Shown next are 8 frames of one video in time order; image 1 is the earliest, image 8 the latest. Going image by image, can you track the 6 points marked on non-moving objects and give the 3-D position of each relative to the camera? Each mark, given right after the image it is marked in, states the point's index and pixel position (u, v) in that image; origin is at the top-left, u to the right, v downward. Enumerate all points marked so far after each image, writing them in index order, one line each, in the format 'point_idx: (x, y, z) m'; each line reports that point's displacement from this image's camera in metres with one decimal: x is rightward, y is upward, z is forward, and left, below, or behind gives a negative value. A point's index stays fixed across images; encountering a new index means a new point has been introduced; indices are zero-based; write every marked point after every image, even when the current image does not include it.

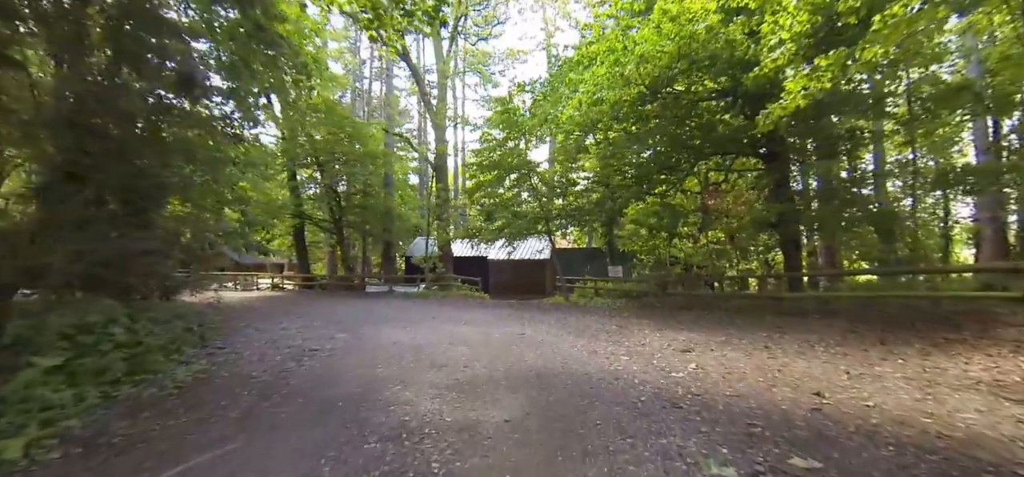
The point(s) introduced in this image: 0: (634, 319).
0: (+2.6, -1.7, +8.5) m
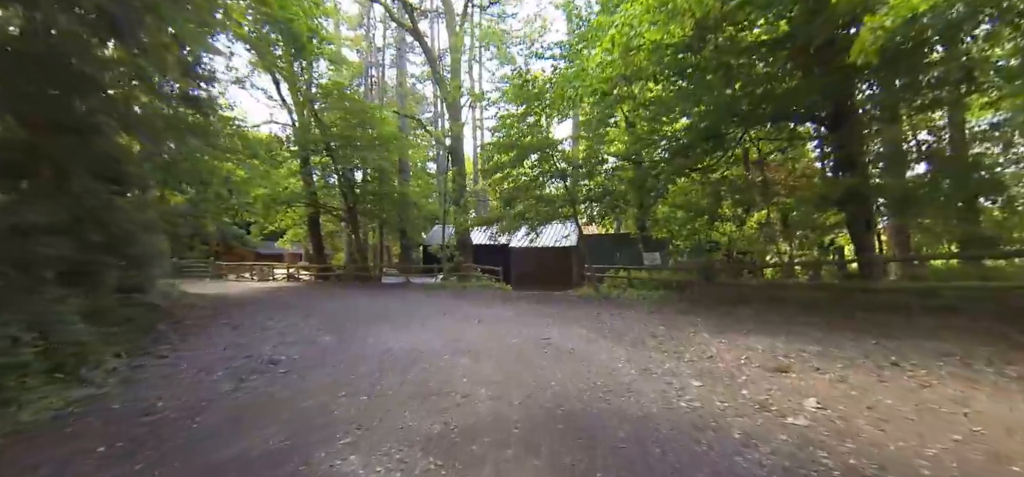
0: (+2.9, -1.4, +7.0) m
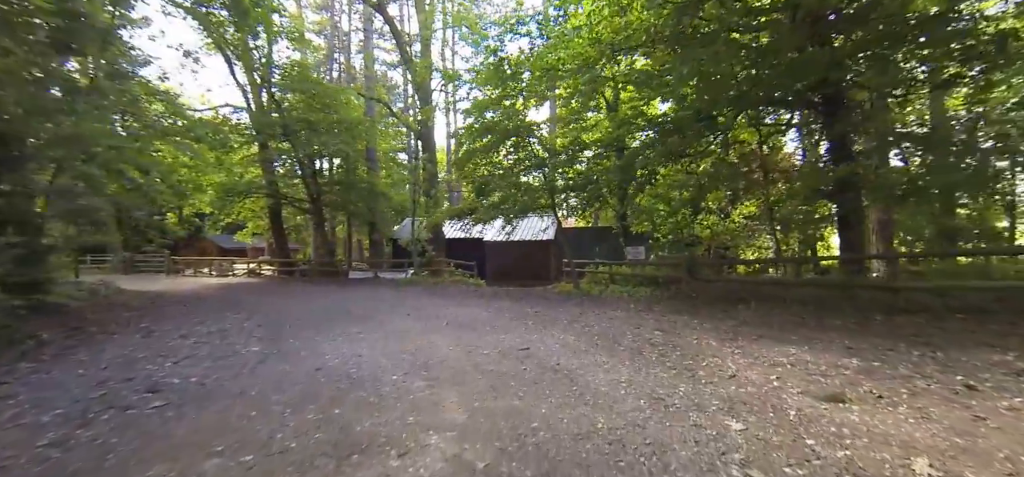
0: (+2.5, -1.2, +6.2) m
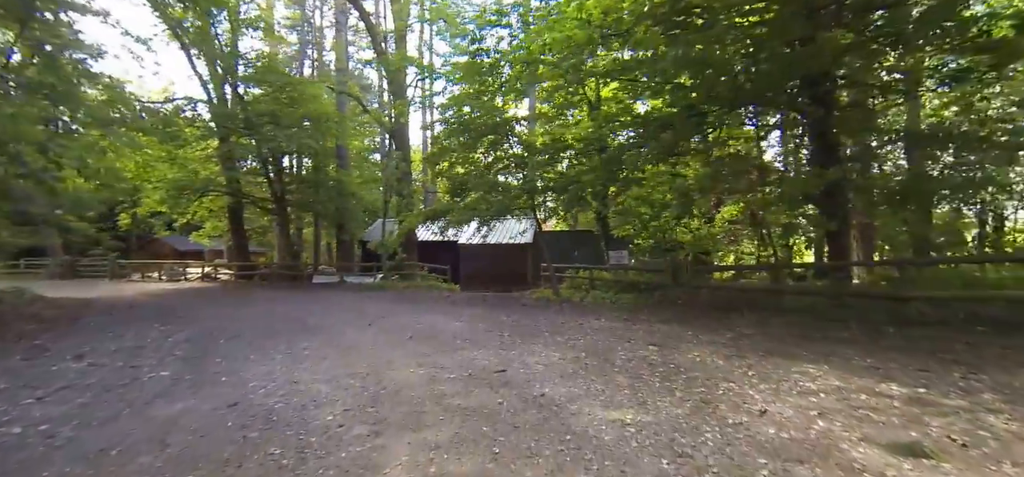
0: (+2.2, -1.3, +5.6) m
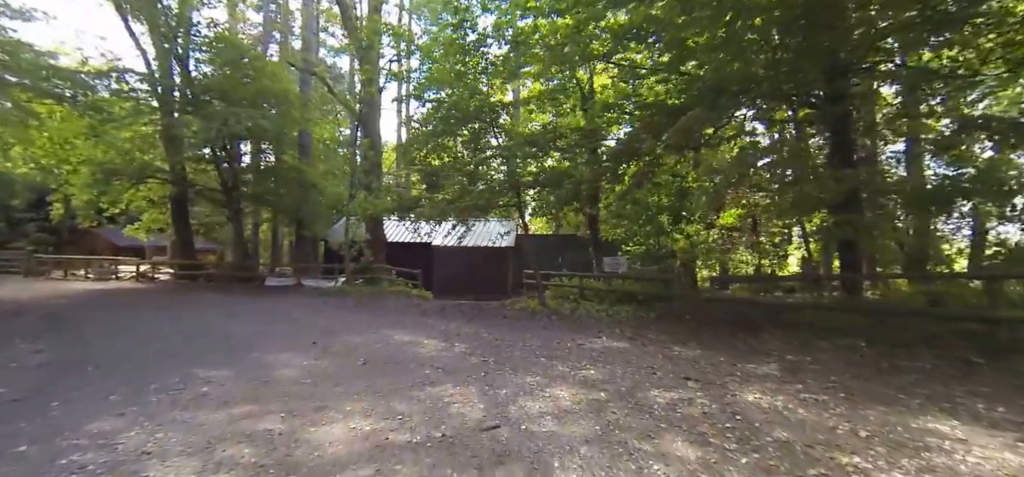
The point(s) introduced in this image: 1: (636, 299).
0: (+2.0, -1.3, +4.5) m
1: (+2.8, -1.4, +9.7) m
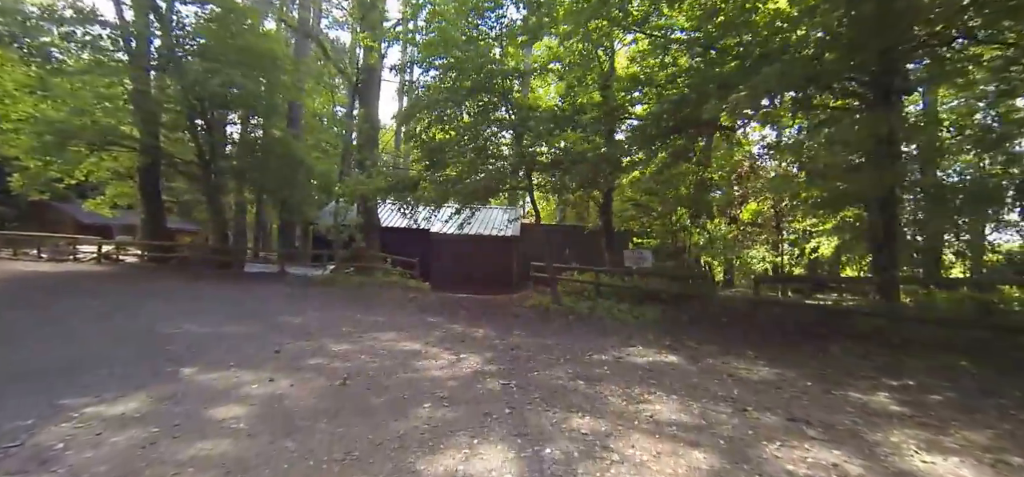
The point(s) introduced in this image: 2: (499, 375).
0: (+2.3, -1.2, +3.4) m
1: (+3.0, -1.2, +8.6) m
2: (-0.1, -1.2, +4.0) m
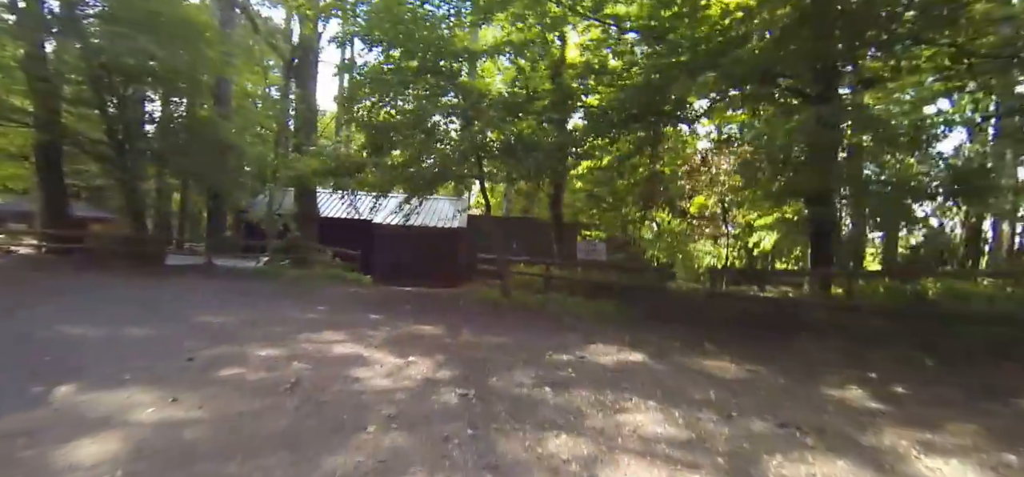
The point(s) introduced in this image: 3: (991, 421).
0: (+2.0, -1.1, +3.3) m
1: (+2.0, -1.1, +8.5) m
2: (-0.5, -1.1, +3.5) m
3: (+2.9, -1.1, +2.5) m
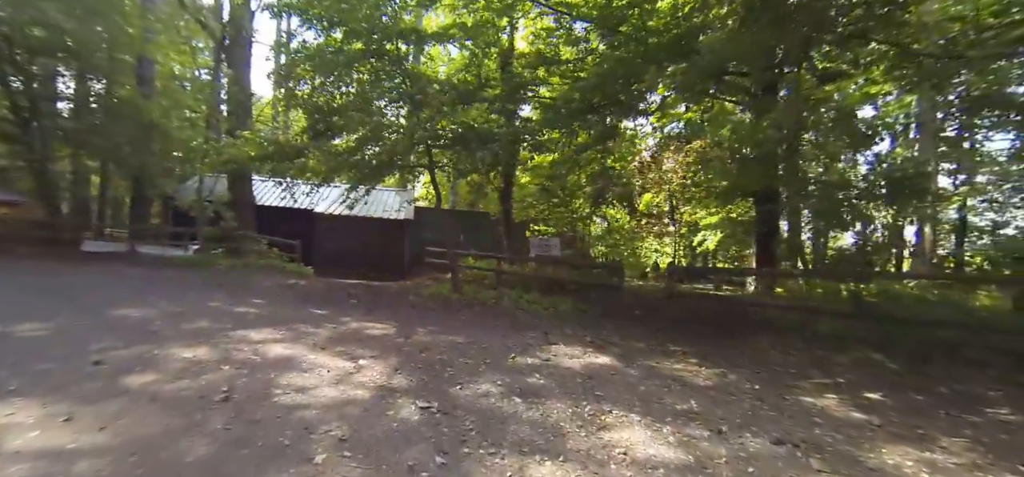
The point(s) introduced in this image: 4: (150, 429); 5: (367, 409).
0: (+1.7, -1.1, +3.1) m
1: (+1.3, -1.0, +8.4) m
2: (-0.7, -1.1, +3.2) m
3: (+2.8, -1.1, +2.5) m
4: (-2.0, -0.9, +2.2) m
5: (-0.9, -1.0, +2.7) m
